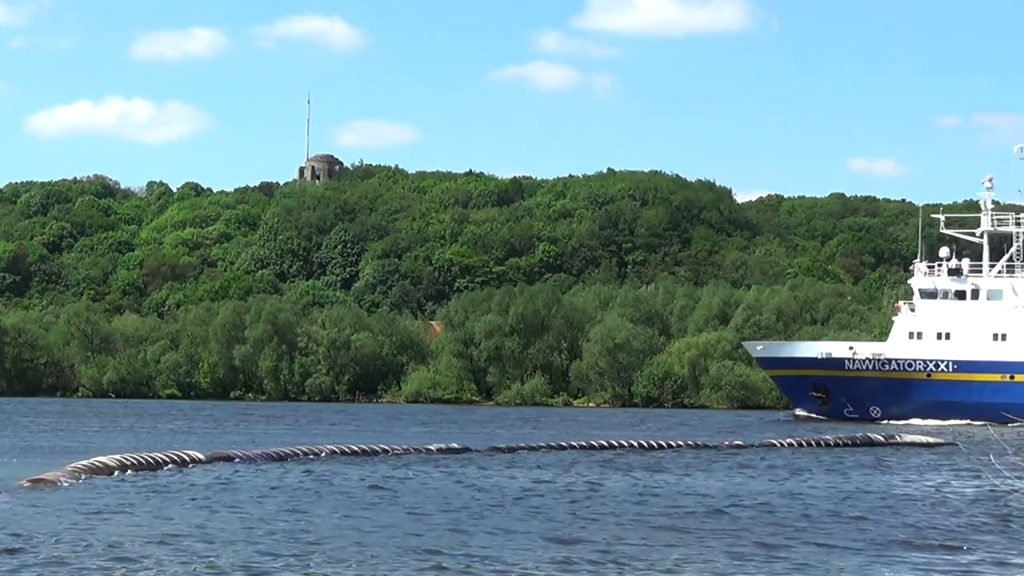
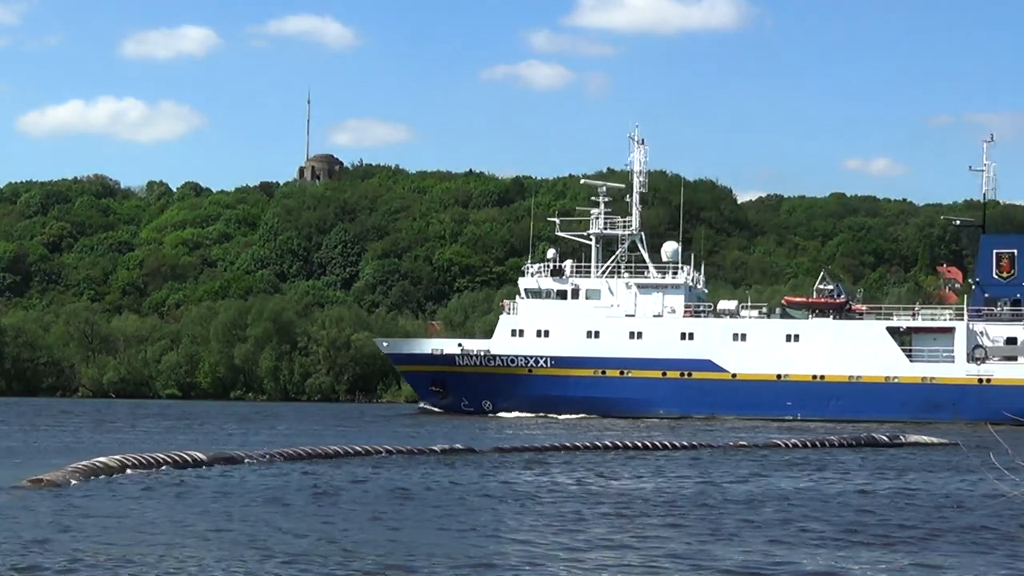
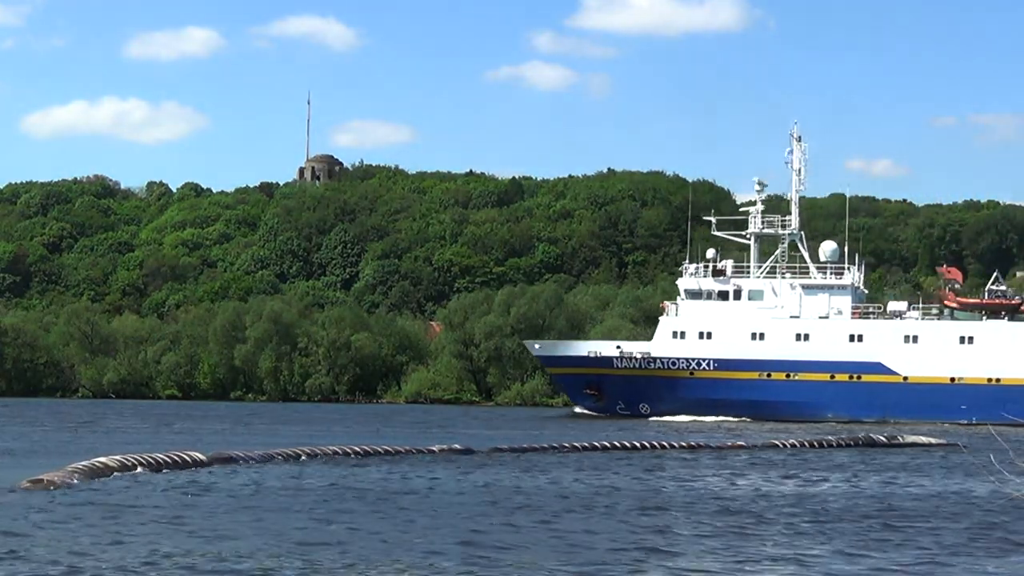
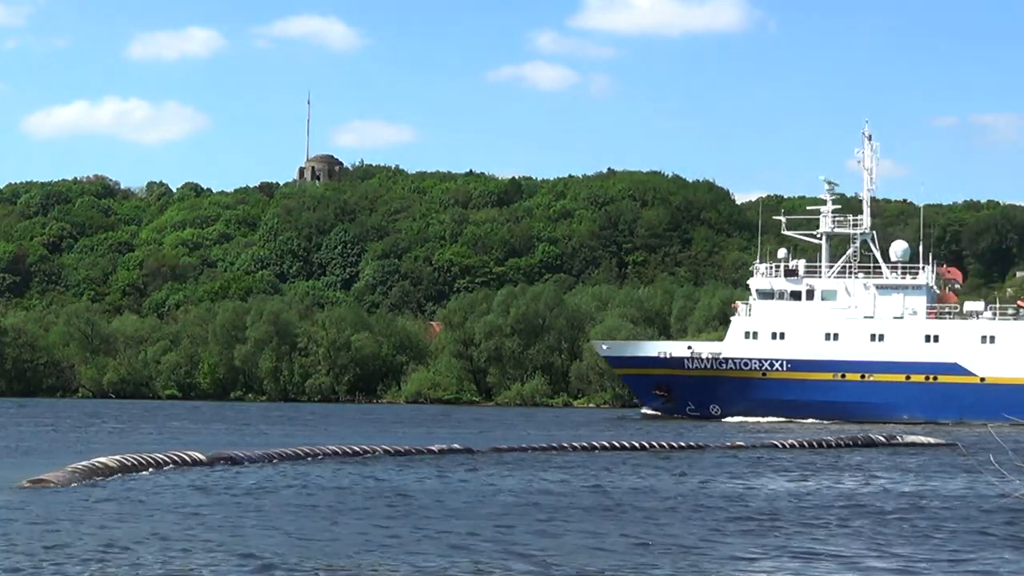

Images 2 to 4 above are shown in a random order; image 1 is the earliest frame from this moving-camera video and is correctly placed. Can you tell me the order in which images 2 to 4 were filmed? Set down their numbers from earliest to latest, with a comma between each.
4, 3, 2
